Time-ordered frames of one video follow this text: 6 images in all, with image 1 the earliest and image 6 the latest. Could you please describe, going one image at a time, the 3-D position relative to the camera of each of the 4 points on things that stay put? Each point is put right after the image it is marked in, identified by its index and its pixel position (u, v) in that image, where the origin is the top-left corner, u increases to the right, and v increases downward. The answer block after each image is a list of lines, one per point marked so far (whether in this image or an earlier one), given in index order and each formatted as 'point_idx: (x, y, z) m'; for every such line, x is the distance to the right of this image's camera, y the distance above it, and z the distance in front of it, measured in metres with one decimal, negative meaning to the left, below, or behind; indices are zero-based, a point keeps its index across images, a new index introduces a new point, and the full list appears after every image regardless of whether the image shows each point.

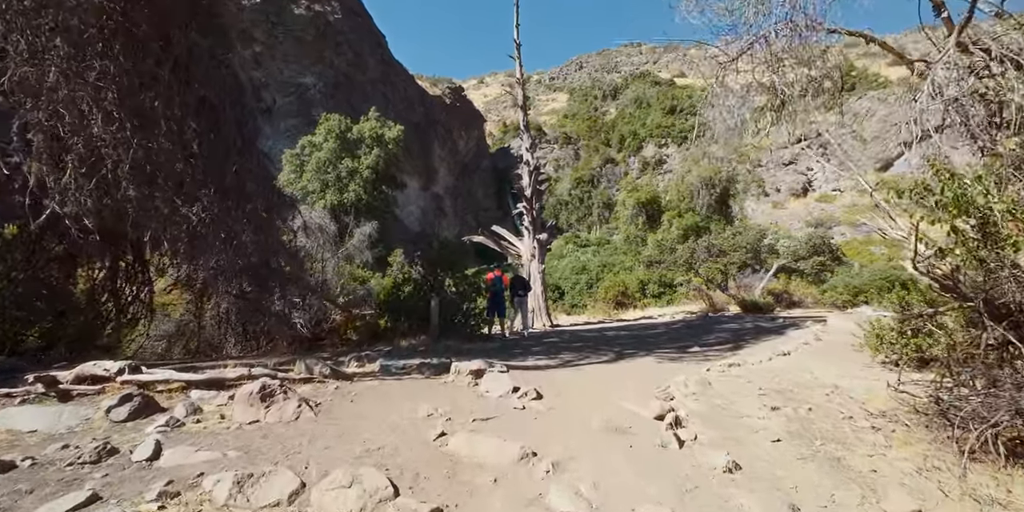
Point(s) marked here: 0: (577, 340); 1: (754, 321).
0: (+1.1, -1.5, +8.1) m
1: (+5.4, -1.5, +10.1) m
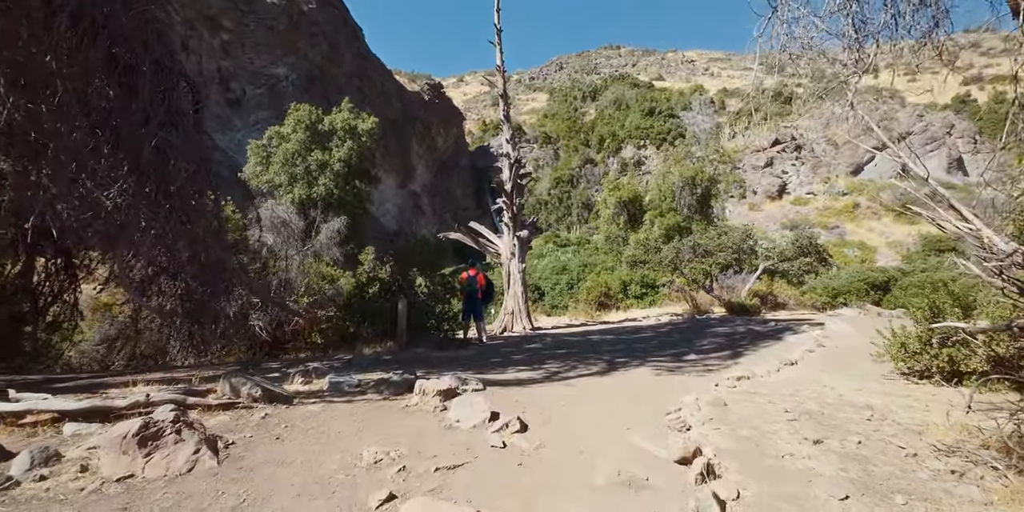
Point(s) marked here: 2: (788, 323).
0: (+0.8, -1.5, +7.4) m
1: (+5.0, -1.5, +9.6) m
2: (+5.7, -1.4, +9.3) m
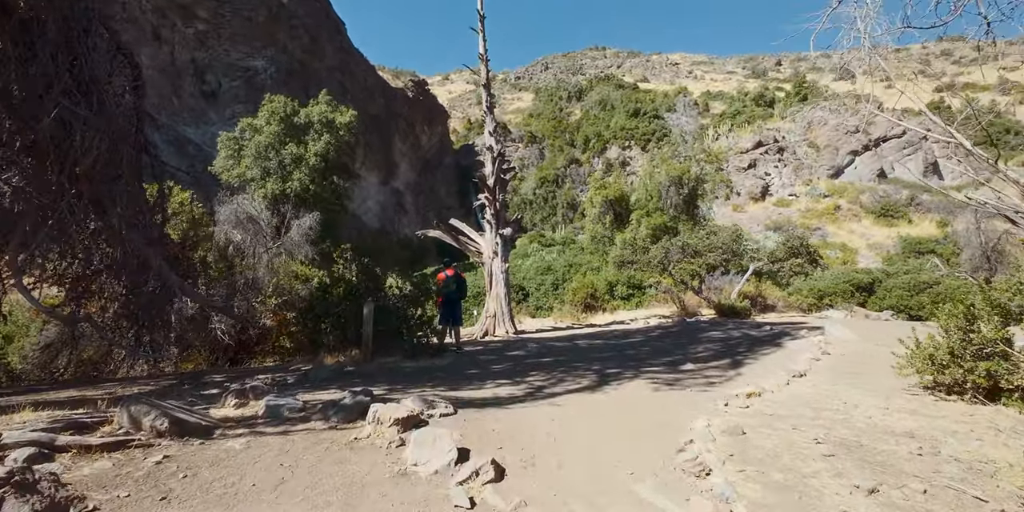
0: (+0.5, -1.5, +6.8) m
1: (+4.6, -1.5, +9.2) m
2: (+5.4, -1.4, +8.9) m
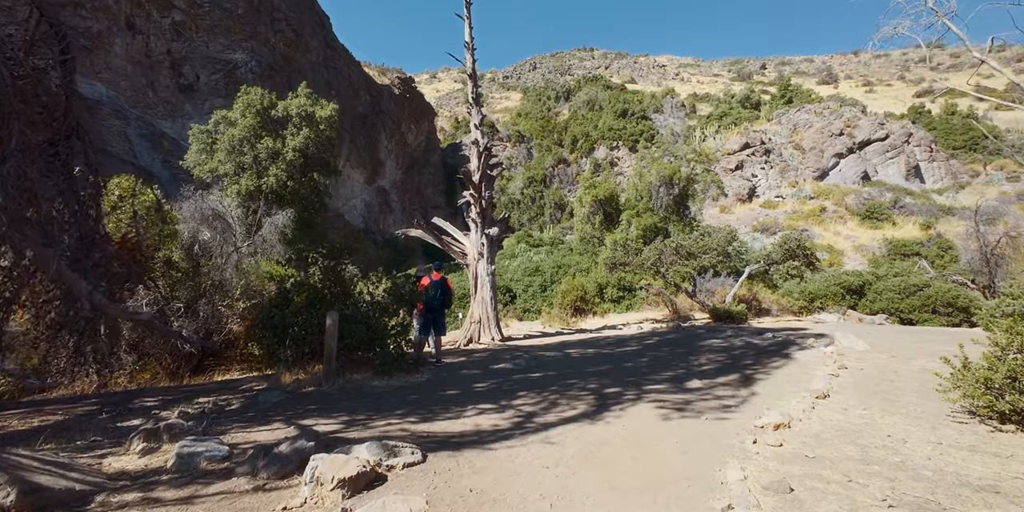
0: (+0.3, -1.5, +6.1) m
1: (+4.3, -1.5, +8.6) m
2: (+5.1, -1.5, +8.4) m
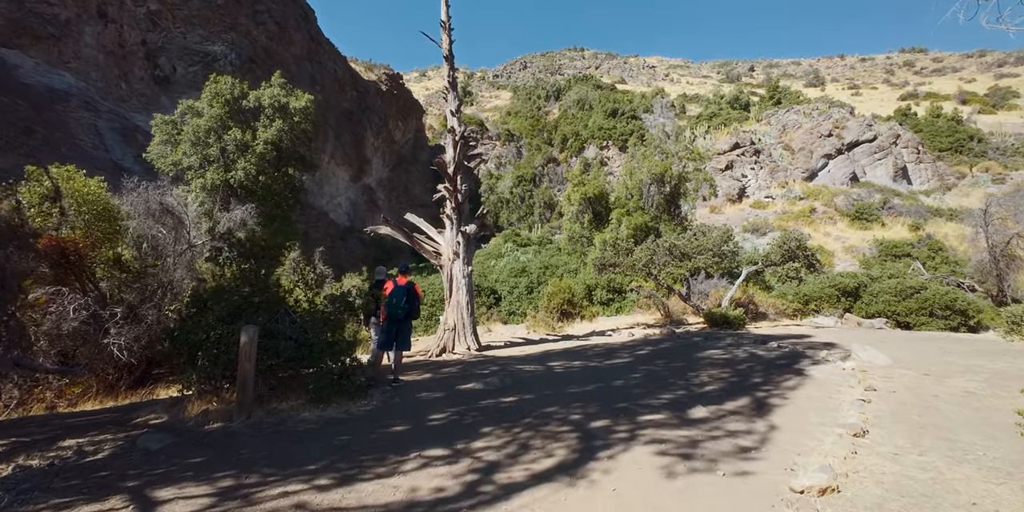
0: (0.0, -1.5, +5.2) m
1: (+4.0, -1.5, +7.8) m
2: (+4.7, -1.5, +7.5) m
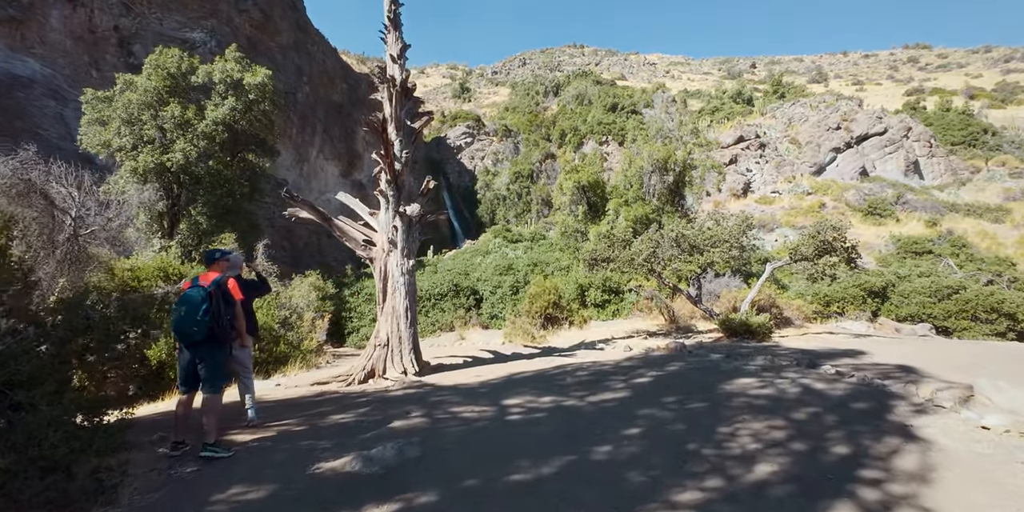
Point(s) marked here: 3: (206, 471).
0: (-0.7, -1.4, +2.9) m
1: (+3.3, -1.4, +5.5) m
2: (+4.1, -1.4, +5.3) m
3: (-2.0, -1.3, +2.9) m
